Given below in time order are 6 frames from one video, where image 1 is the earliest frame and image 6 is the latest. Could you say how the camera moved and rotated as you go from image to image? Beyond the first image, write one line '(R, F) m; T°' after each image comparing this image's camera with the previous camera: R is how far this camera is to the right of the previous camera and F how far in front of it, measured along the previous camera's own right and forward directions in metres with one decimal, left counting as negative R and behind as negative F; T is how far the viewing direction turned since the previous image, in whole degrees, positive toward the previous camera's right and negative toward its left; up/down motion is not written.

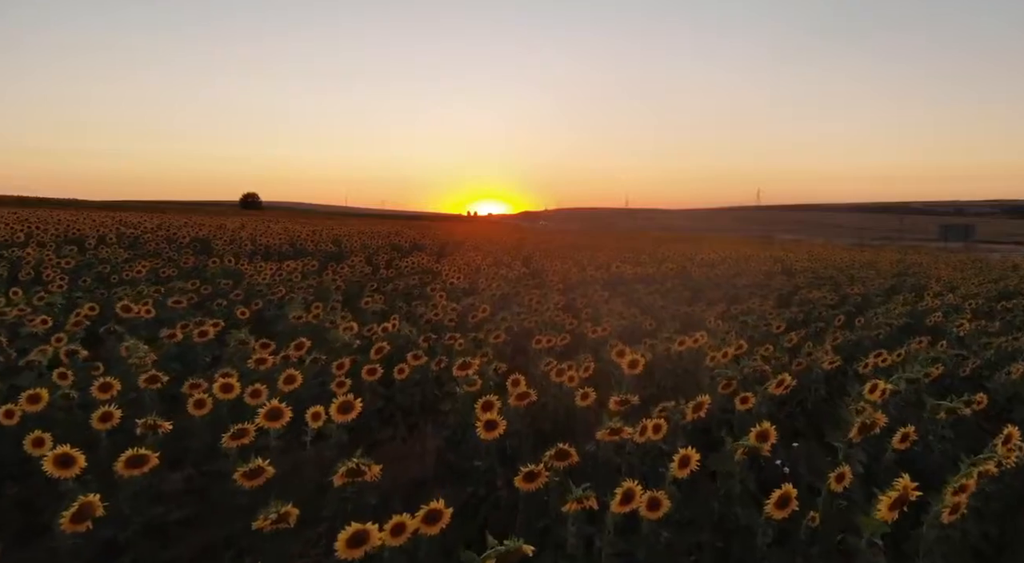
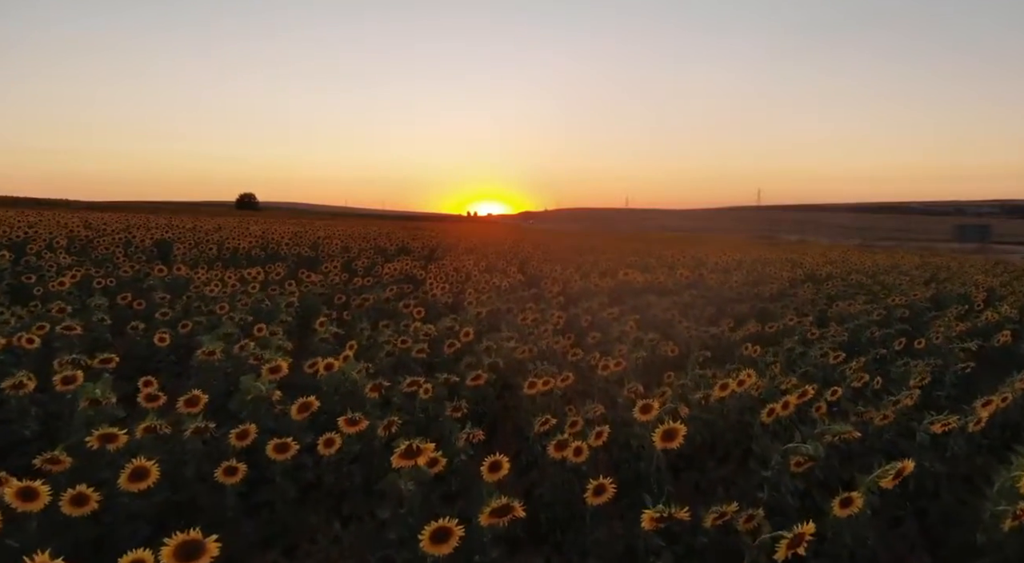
(+0.1, +2.2) m; 0°
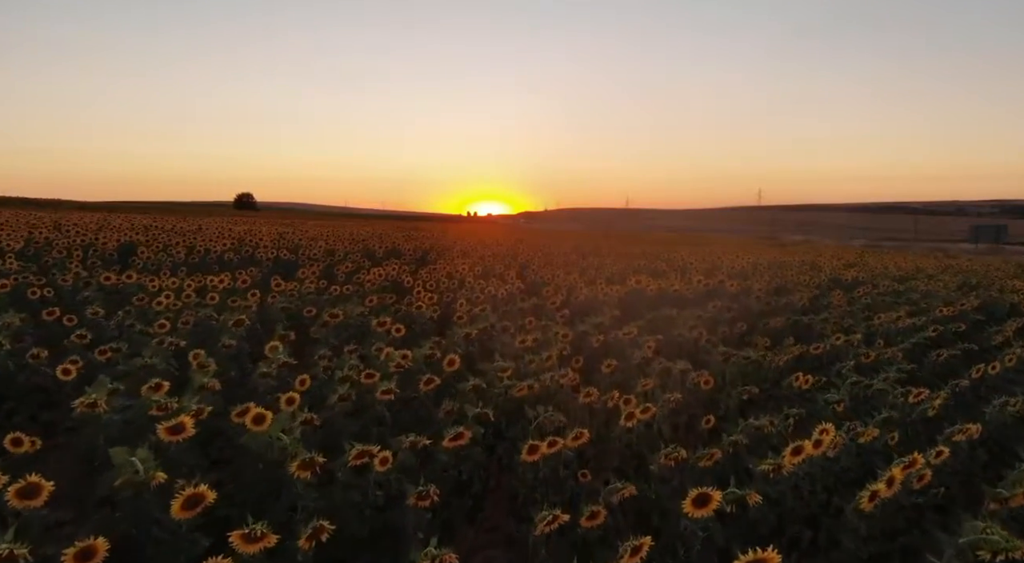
(0.0, +1.8) m; 0°
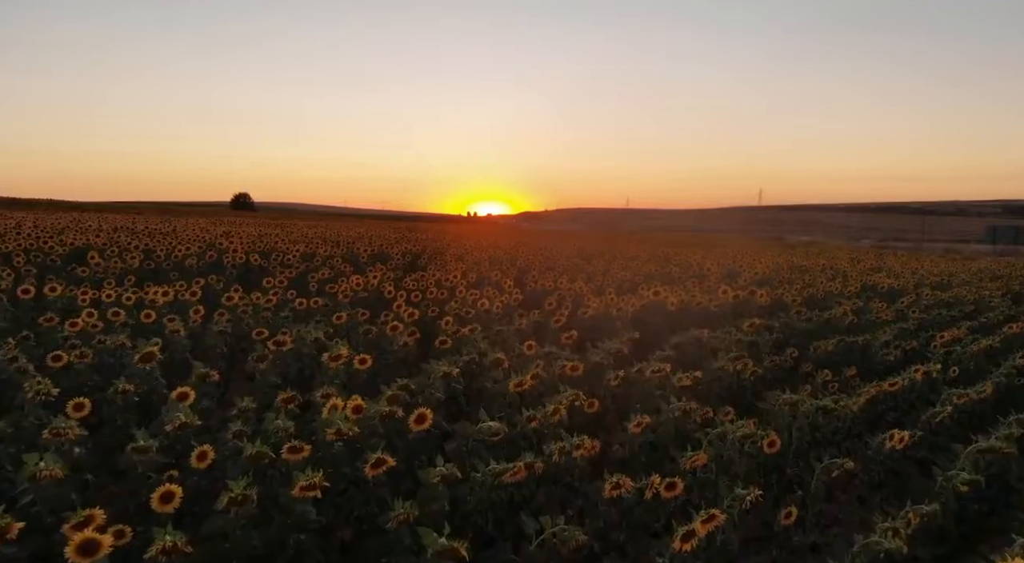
(+0.1, +2.1) m; 0°
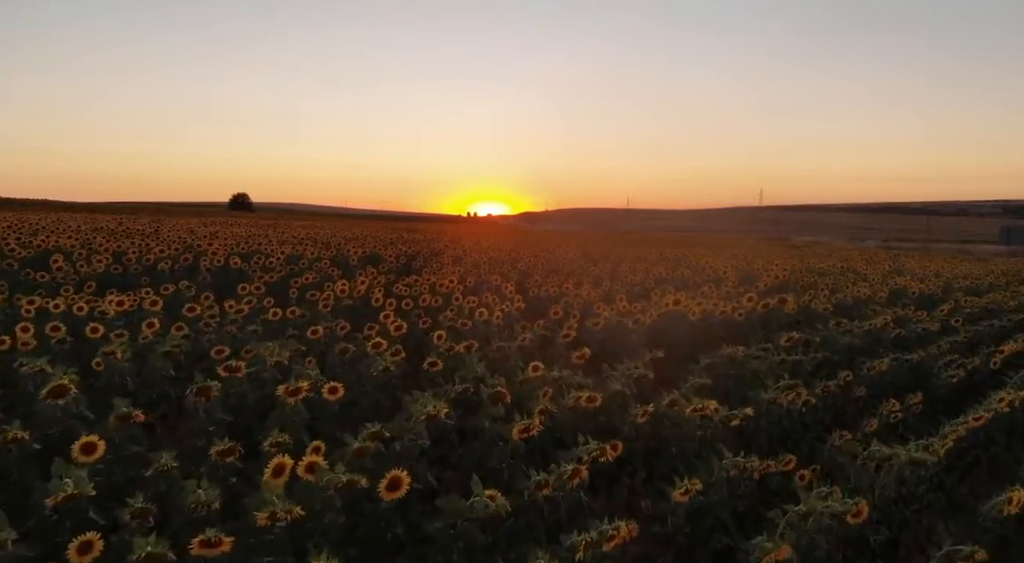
(0.0, +1.4) m; 0°
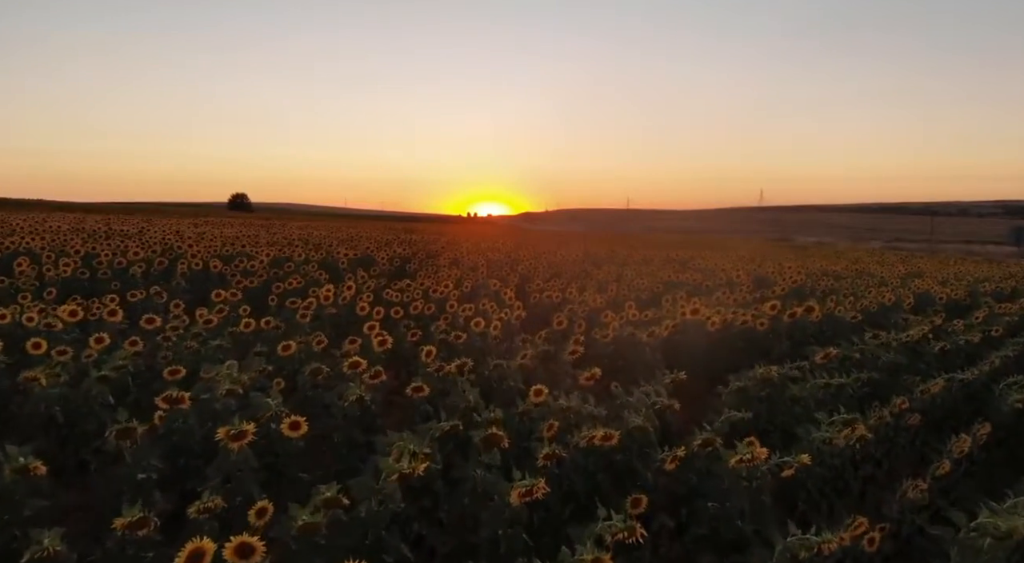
(0.0, +1.1) m; 0°
